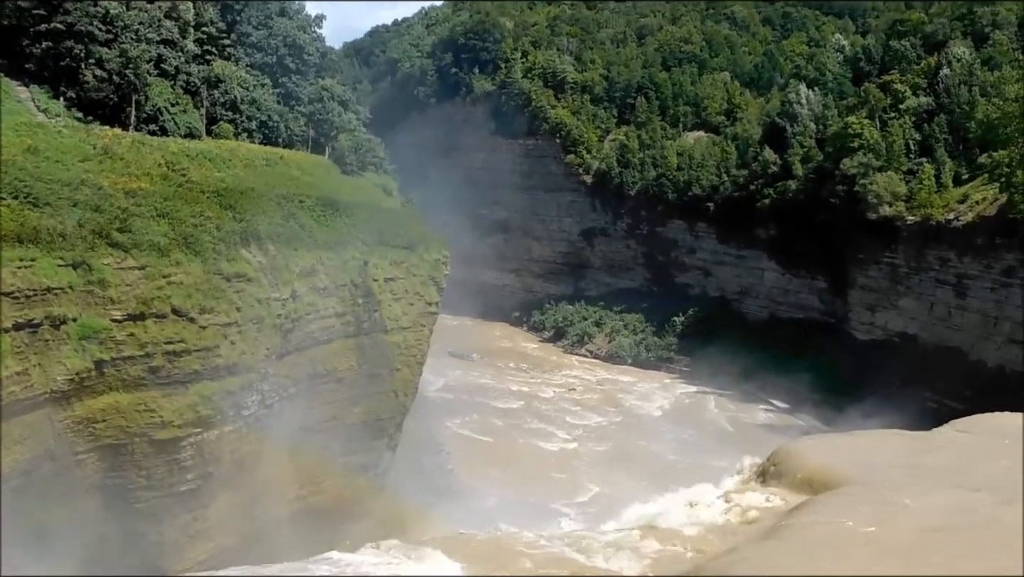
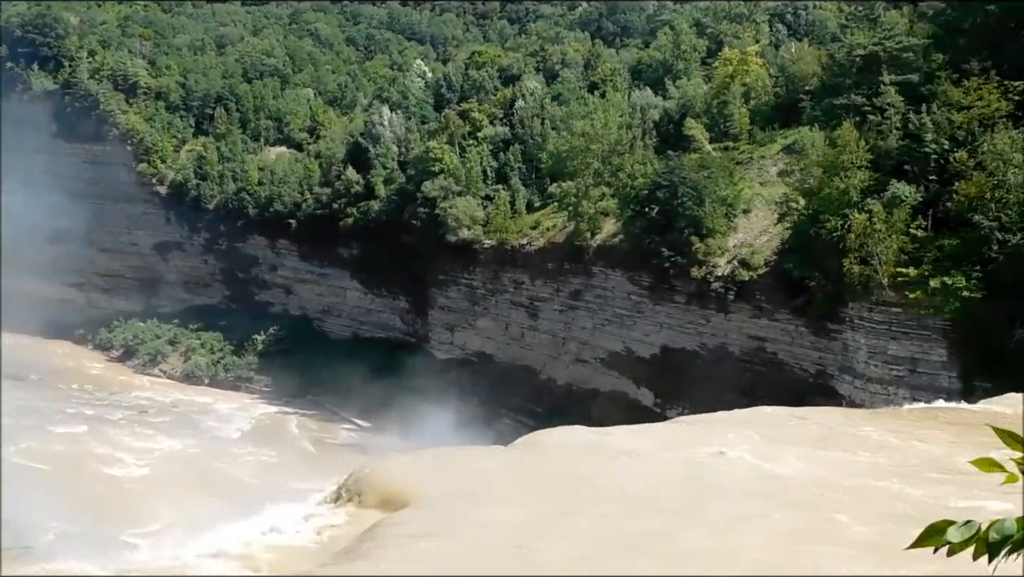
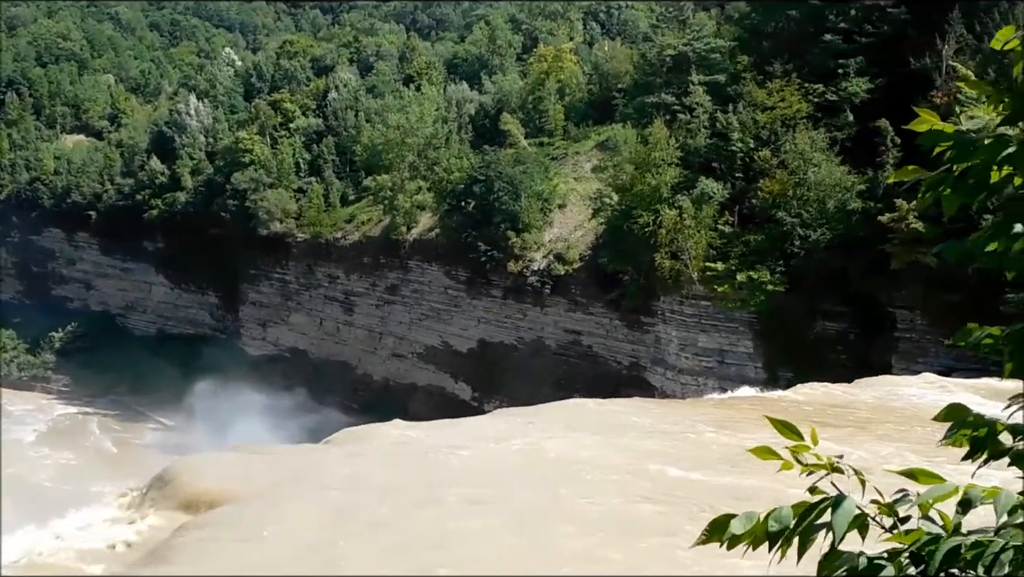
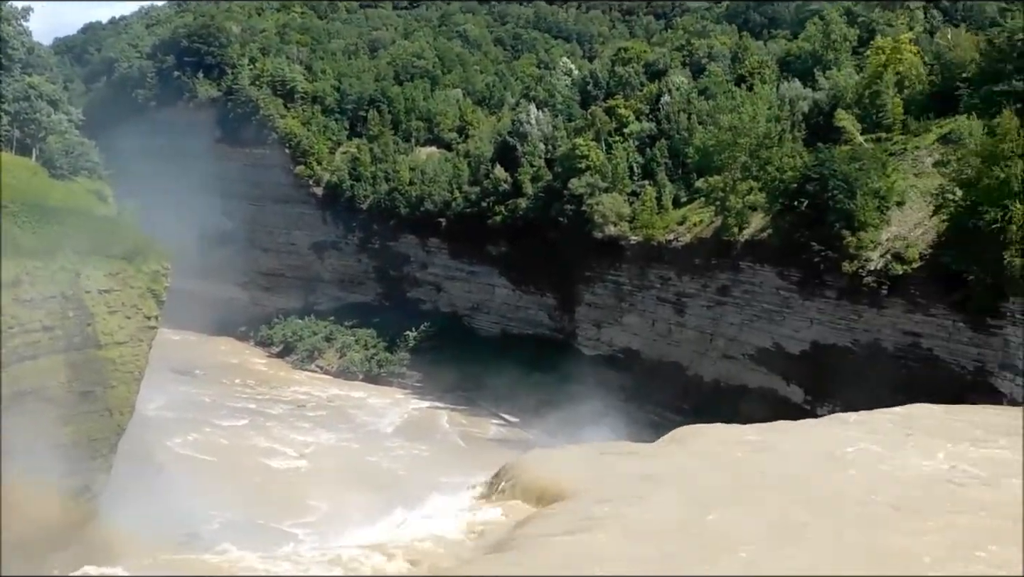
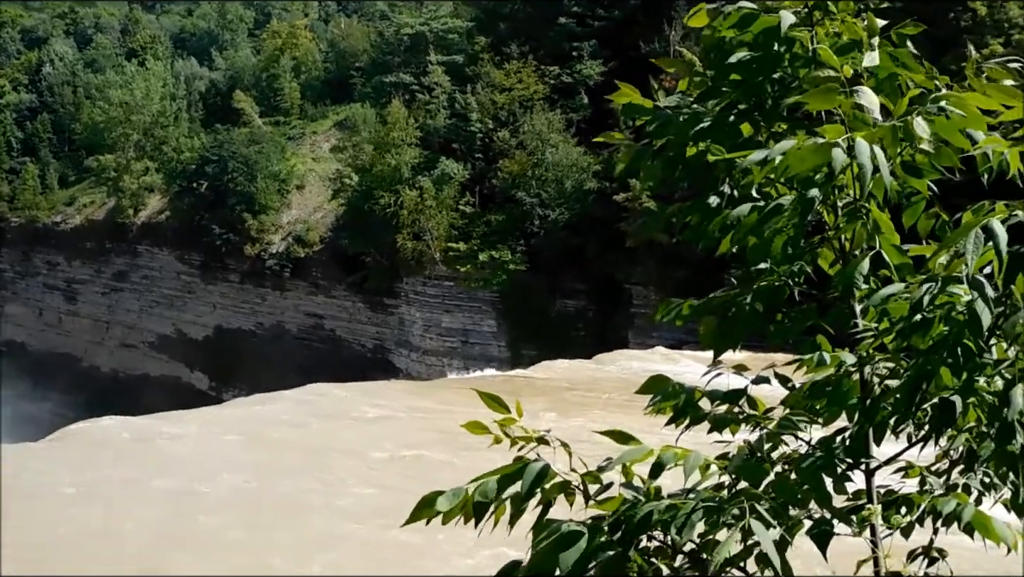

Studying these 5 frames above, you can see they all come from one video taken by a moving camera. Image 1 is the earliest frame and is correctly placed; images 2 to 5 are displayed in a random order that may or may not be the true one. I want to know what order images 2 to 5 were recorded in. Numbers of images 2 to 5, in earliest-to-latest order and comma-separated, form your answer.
4, 2, 3, 5
